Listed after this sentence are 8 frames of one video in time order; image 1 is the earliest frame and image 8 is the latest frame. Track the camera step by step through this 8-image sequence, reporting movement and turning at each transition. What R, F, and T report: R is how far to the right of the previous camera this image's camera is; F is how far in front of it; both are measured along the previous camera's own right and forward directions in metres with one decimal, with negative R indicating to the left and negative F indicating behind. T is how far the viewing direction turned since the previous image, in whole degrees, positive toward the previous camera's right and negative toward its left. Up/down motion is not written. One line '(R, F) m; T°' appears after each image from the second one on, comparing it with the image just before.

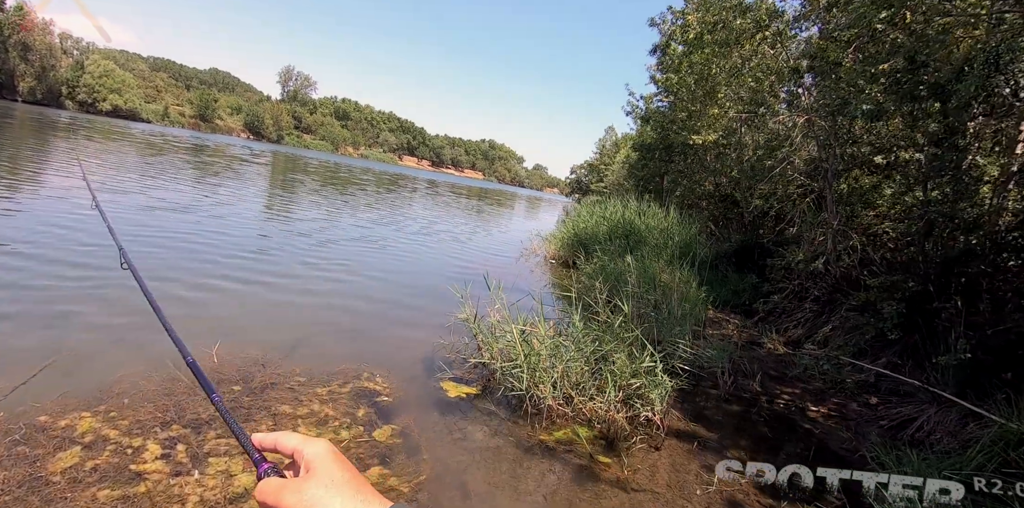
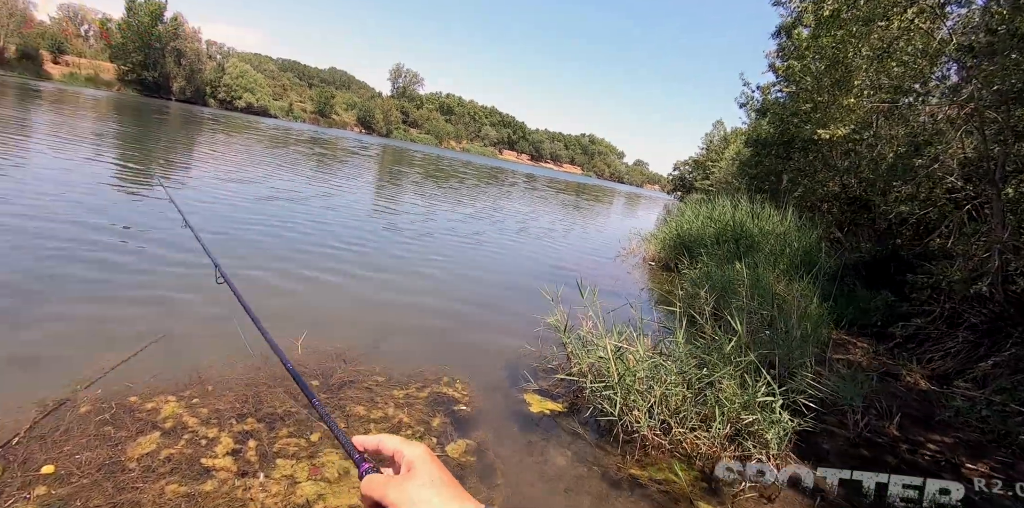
(0.0, +0.4) m; -10°
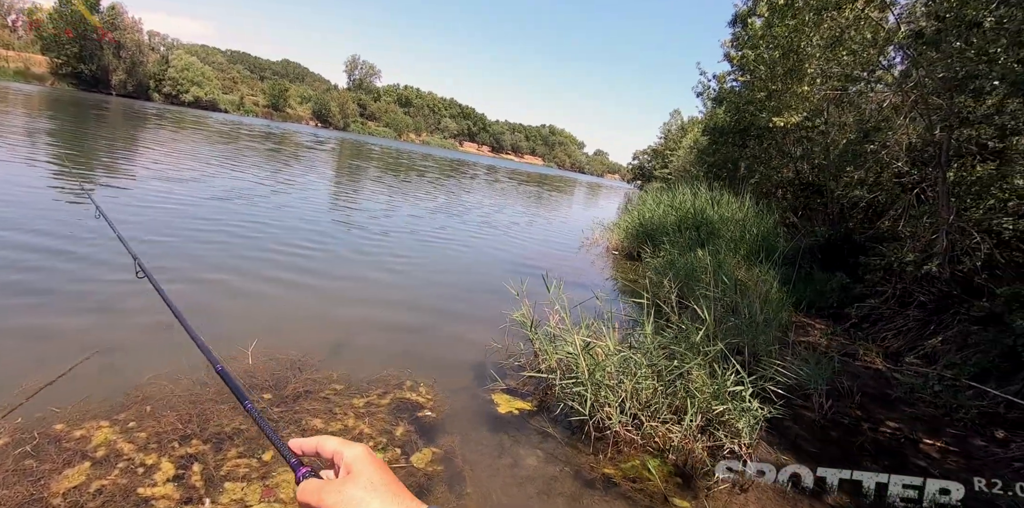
(0.0, +0.2) m; +4°
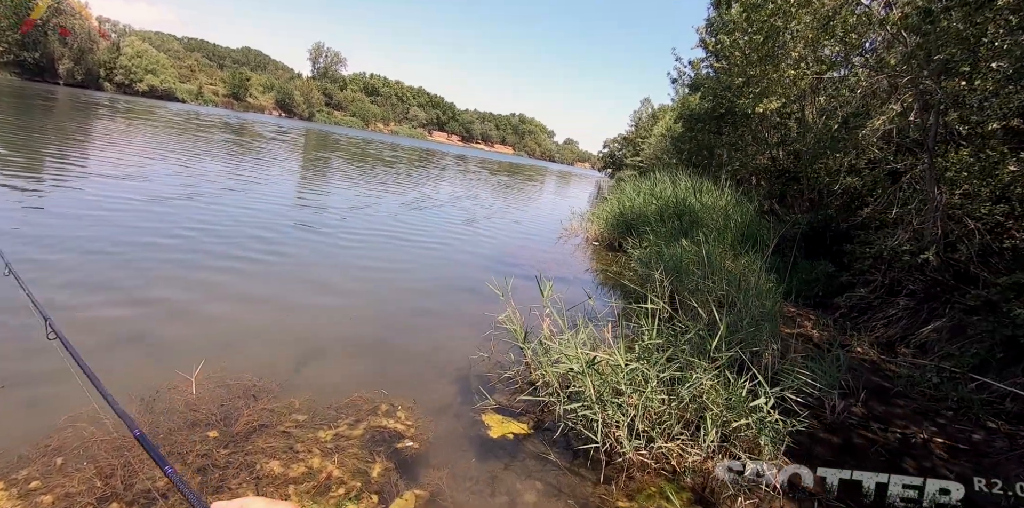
(-0.1, +0.5) m; +3°
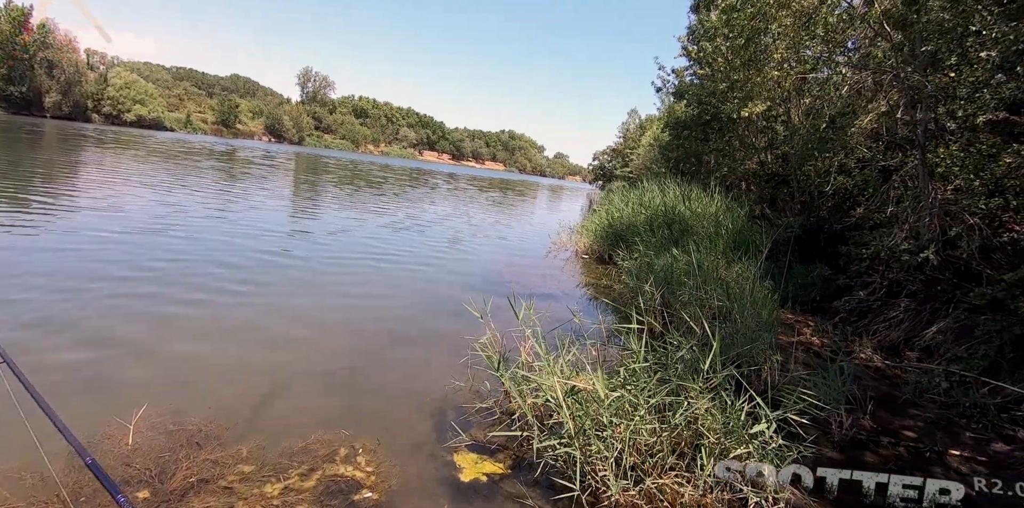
(+0.2, +0.3) m; +1°
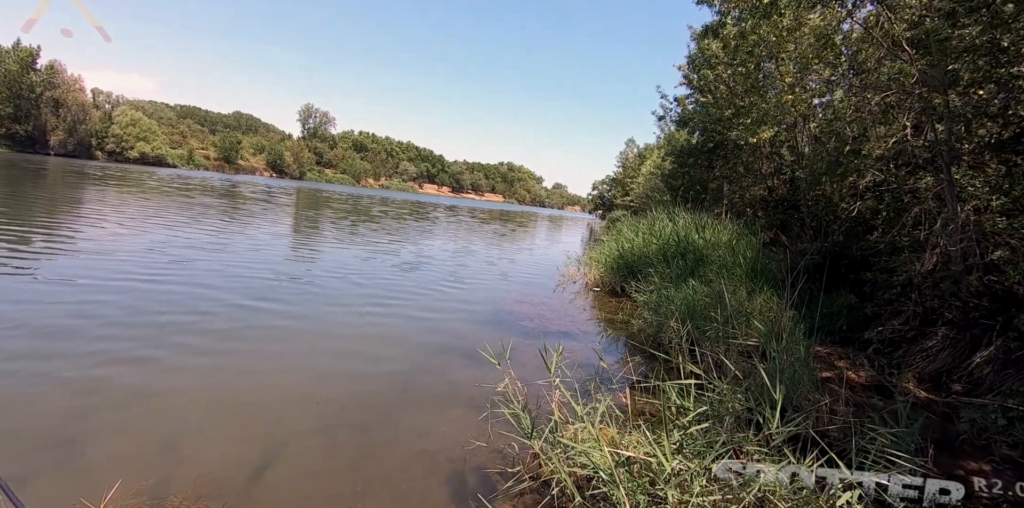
(-0.2, +0.4) m; 0°
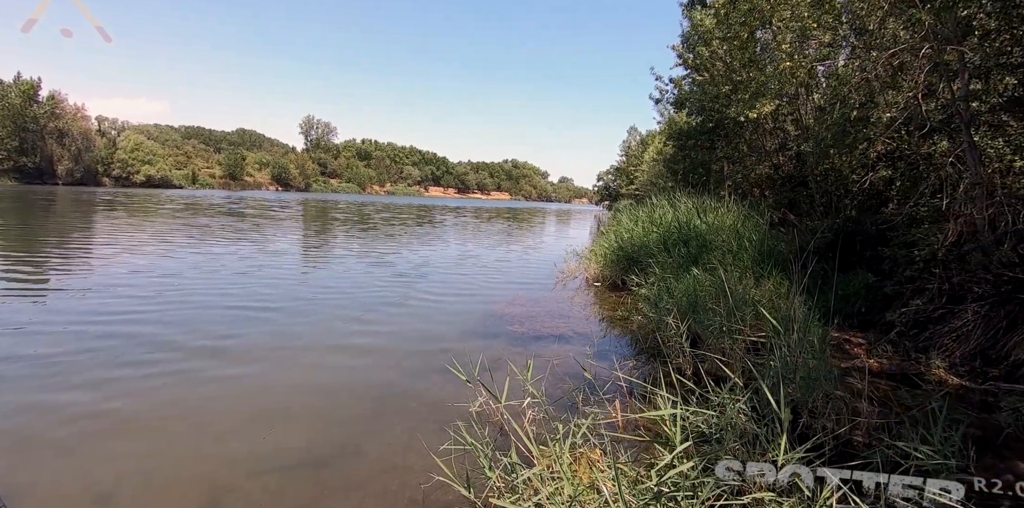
(+0.4, +0.6) m; -1°
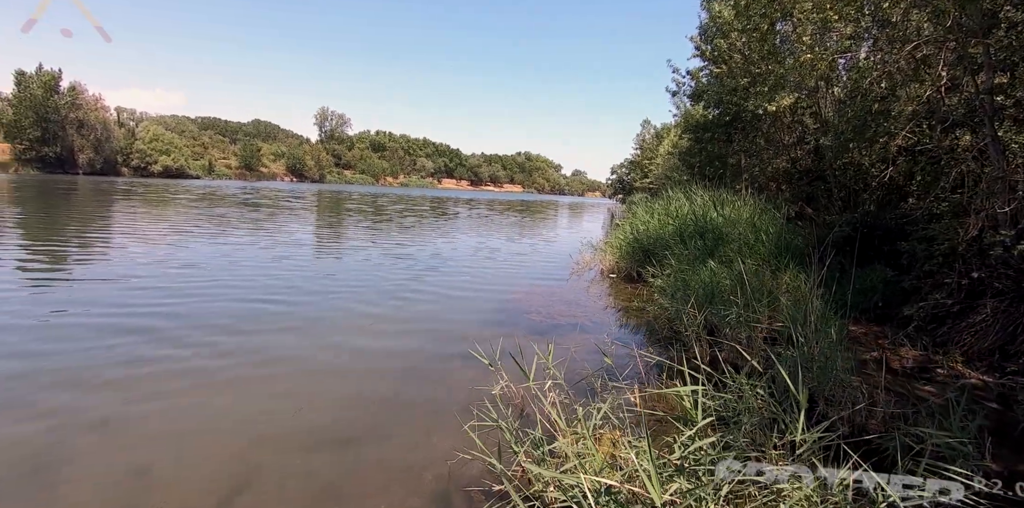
(-0.1, -0.1) m; -1°
